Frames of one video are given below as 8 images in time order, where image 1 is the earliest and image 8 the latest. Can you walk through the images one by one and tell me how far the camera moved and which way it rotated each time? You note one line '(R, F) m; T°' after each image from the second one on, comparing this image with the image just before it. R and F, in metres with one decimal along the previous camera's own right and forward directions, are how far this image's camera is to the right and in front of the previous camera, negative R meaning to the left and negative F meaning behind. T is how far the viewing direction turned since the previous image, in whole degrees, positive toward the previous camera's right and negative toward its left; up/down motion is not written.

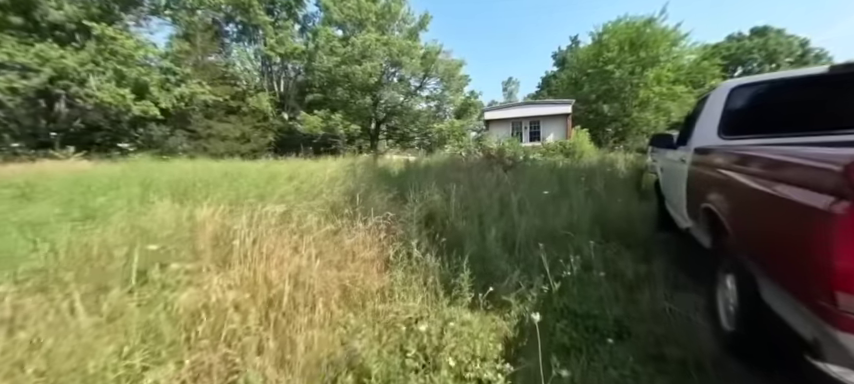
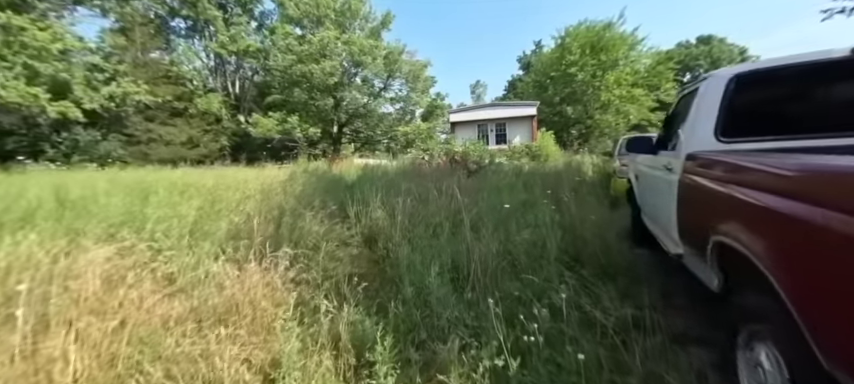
(+0.4, +0.7) m; +5°
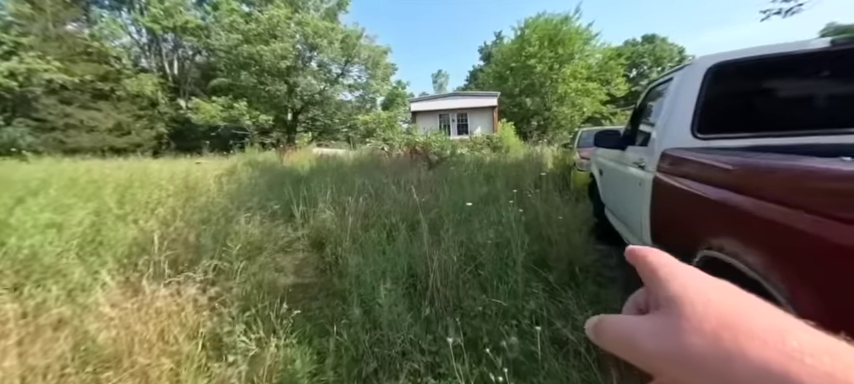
(+0.1, +0.3) m; +7°
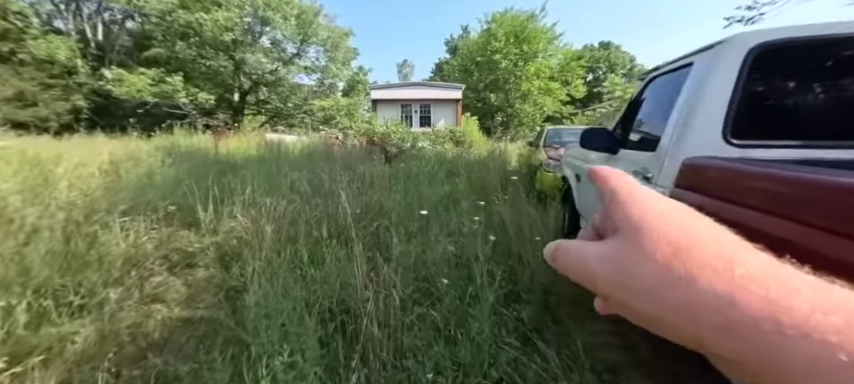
(+0.1, +0.6) m; +7°
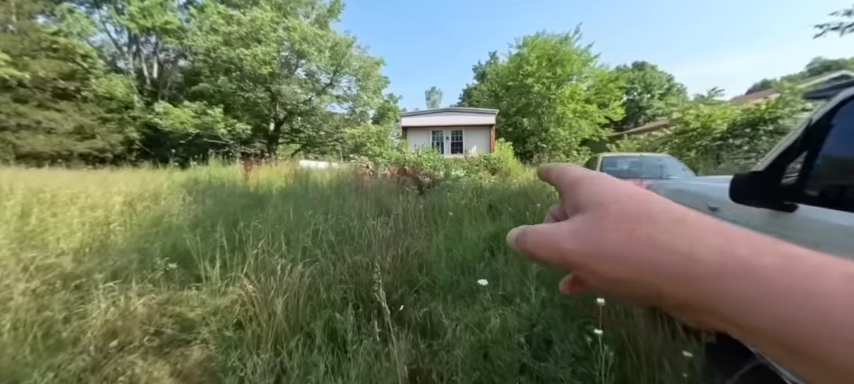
(-0.2, +0.6) m; -5°
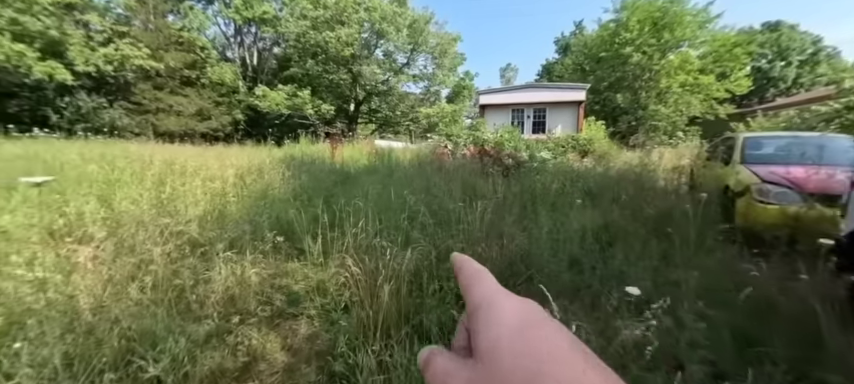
(-0.3, +0.3) m; -12°
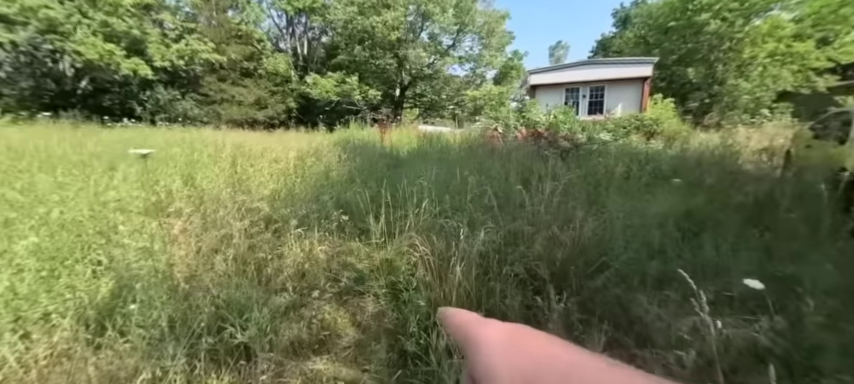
(-0.2, +0.1) m; -7°
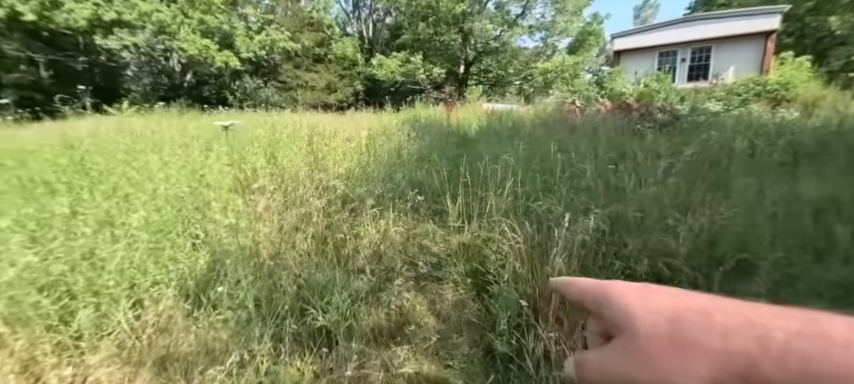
(-0.1, +0.2) m; -11°
